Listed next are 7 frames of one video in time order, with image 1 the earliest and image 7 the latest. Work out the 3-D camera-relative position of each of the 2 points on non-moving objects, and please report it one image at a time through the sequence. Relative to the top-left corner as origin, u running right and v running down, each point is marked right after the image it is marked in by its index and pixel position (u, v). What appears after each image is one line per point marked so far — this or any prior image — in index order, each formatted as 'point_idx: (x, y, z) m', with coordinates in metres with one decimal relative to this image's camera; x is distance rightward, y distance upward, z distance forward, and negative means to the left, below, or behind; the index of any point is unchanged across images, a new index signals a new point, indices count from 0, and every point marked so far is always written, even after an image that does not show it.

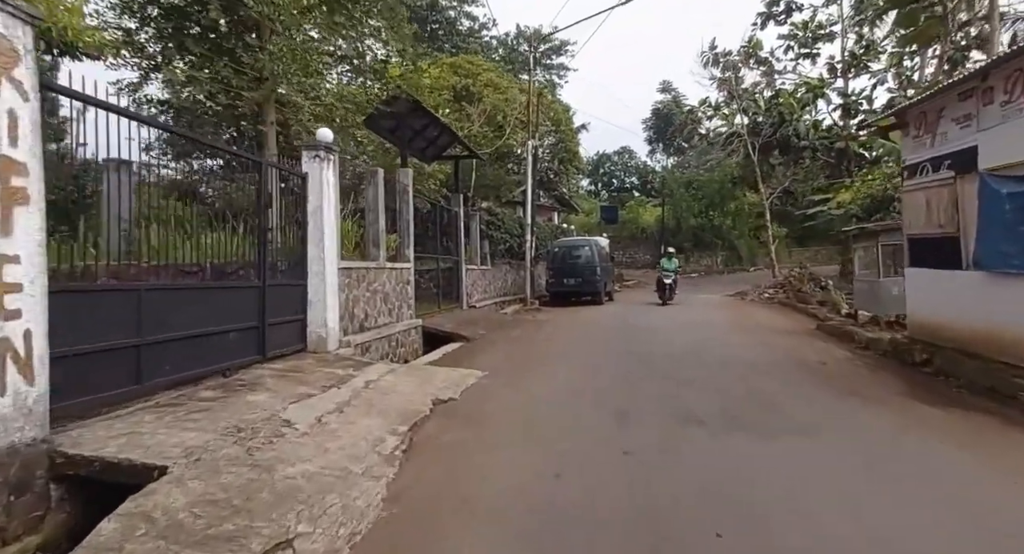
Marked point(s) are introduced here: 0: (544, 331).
0: (+0.8, -1.3, +12.3) m
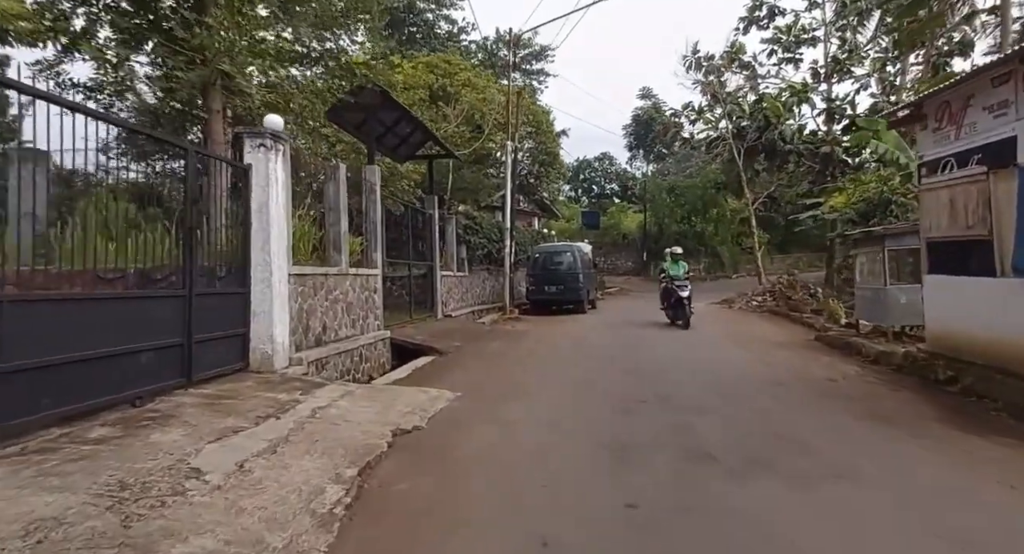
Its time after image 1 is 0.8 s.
0: (+0.3, -1.5, +11.4) m
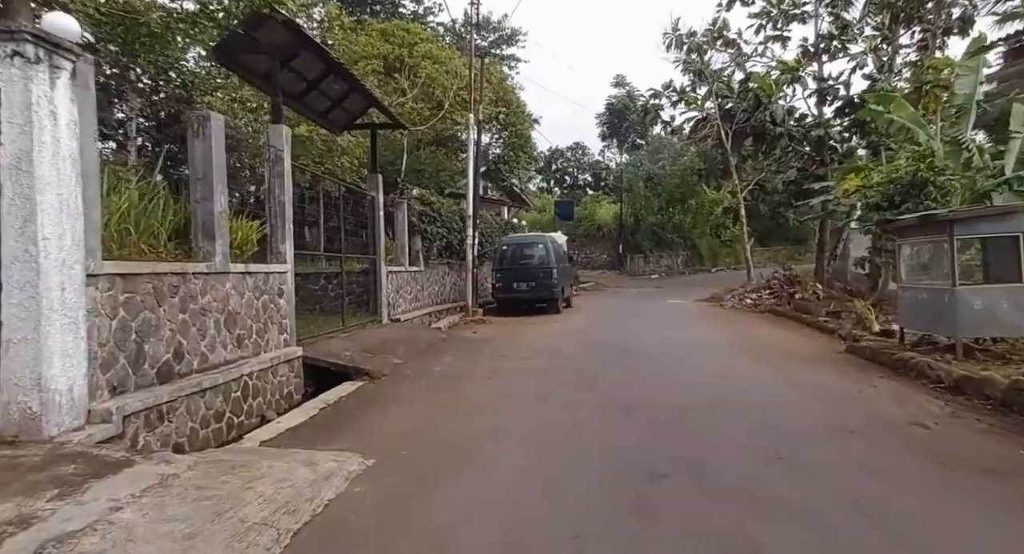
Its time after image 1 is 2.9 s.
0: (-0.5, -1.4, +9.1) m
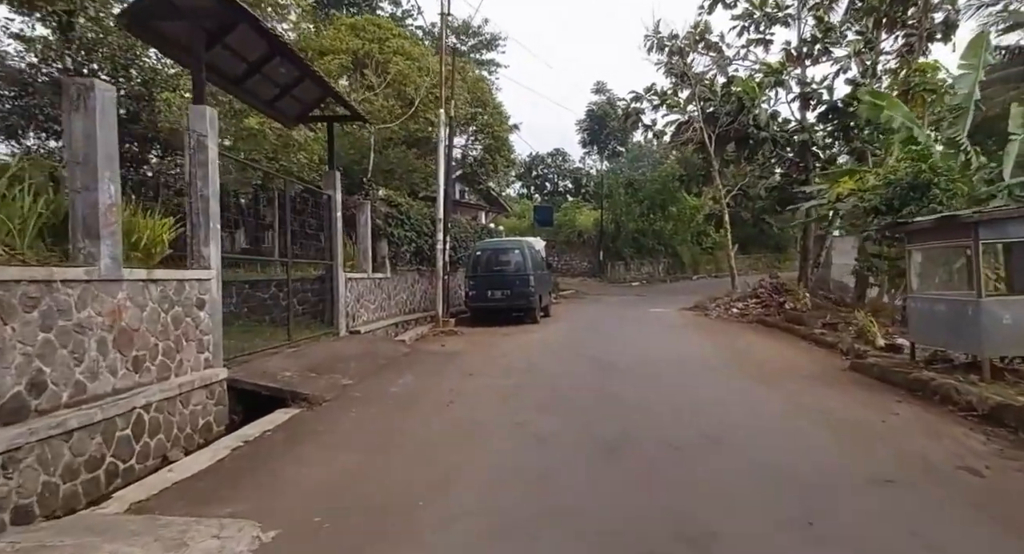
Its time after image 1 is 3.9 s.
0: (-0.9, -1.5, +8.0) m
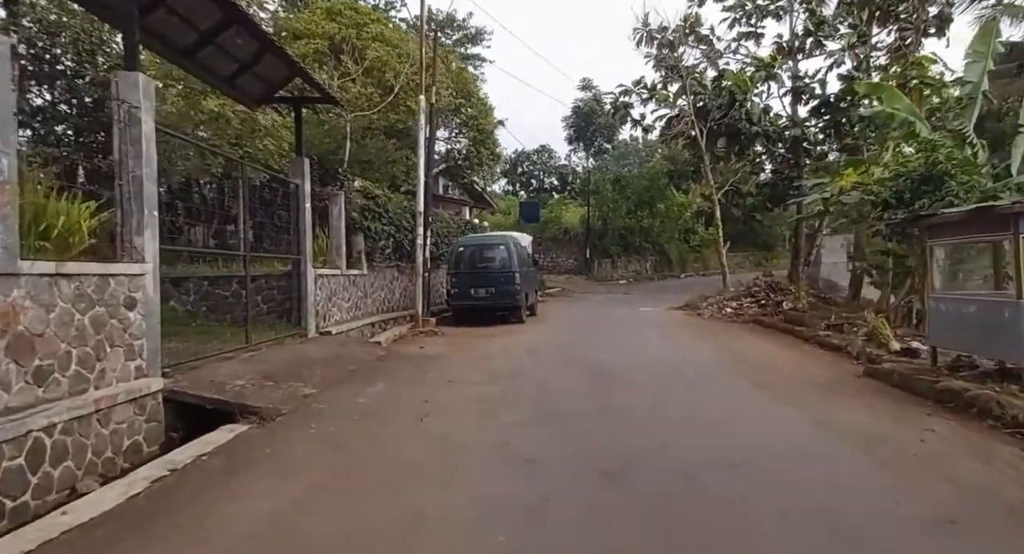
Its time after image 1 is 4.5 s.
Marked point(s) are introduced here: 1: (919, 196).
0: (-1.2, -1.5, +7.2) m
1: (+6.9, +1.4, +8.9) m
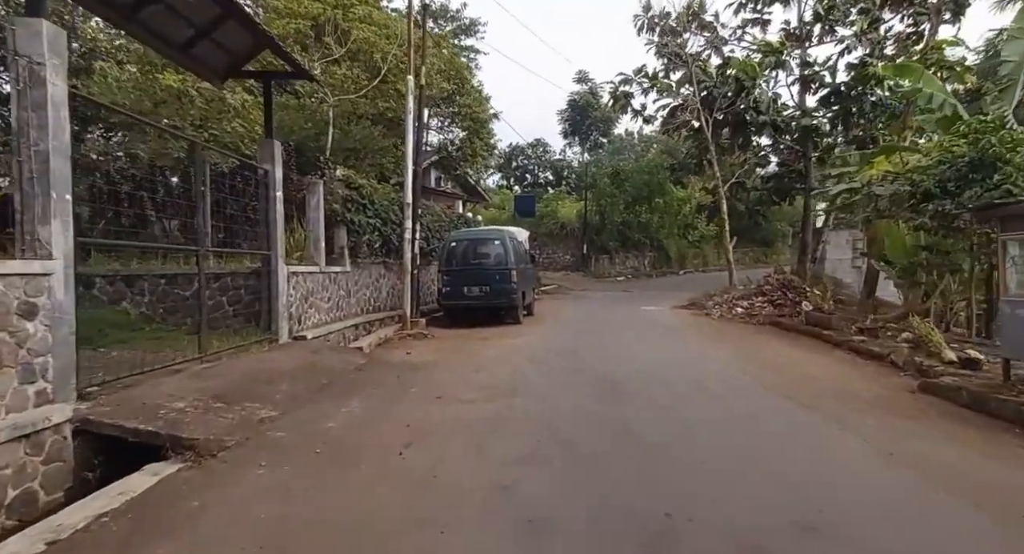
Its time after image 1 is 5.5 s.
0: (-1.2, -1.5, +6.2) m
1: (+6.9, +1.4, +7.9) m
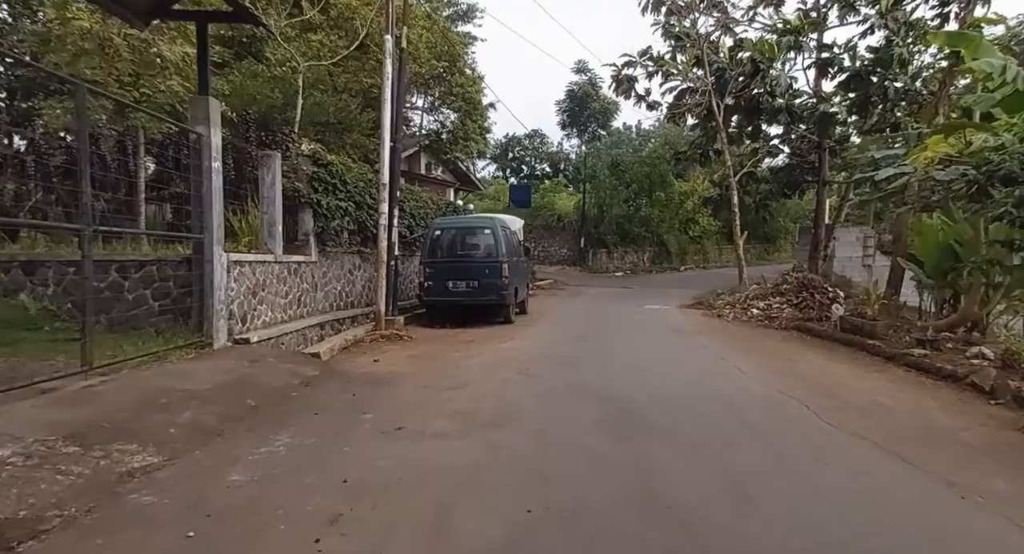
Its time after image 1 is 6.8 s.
0: (-1.3, -1.4, +4.7) m
1: (+6.8, +1.4, +6.5) m
